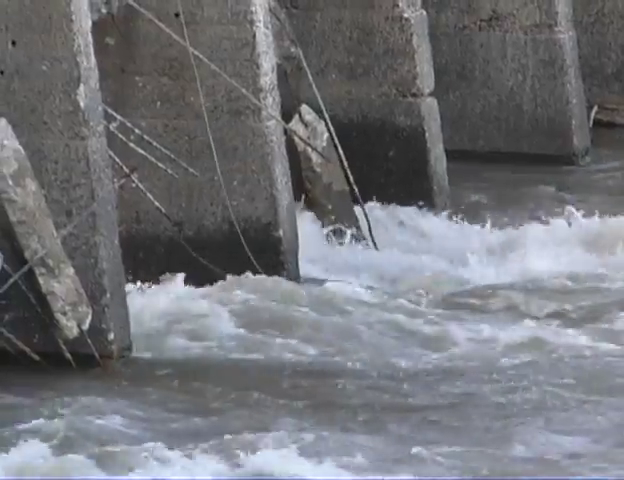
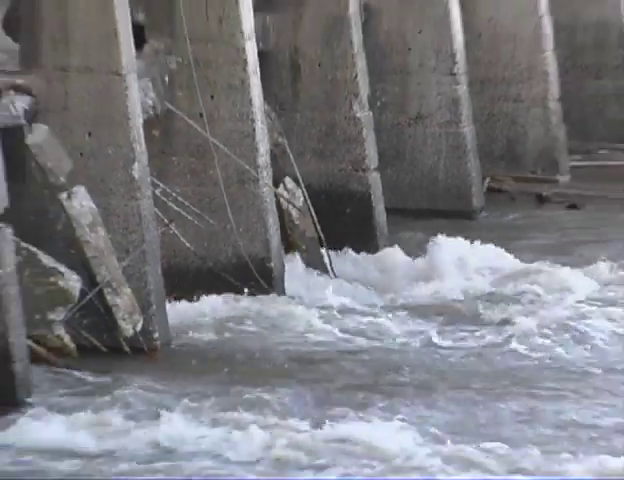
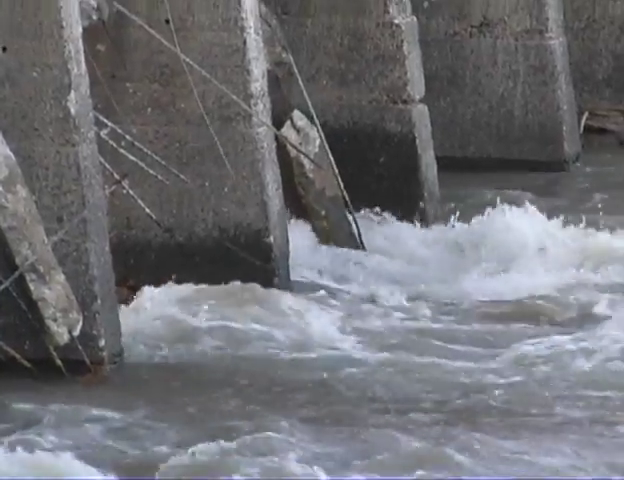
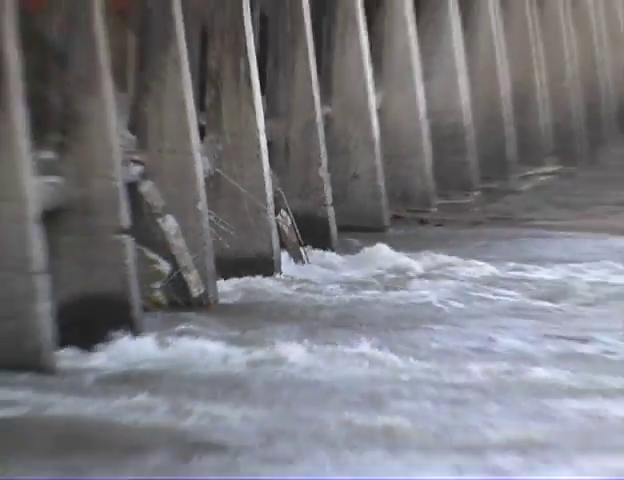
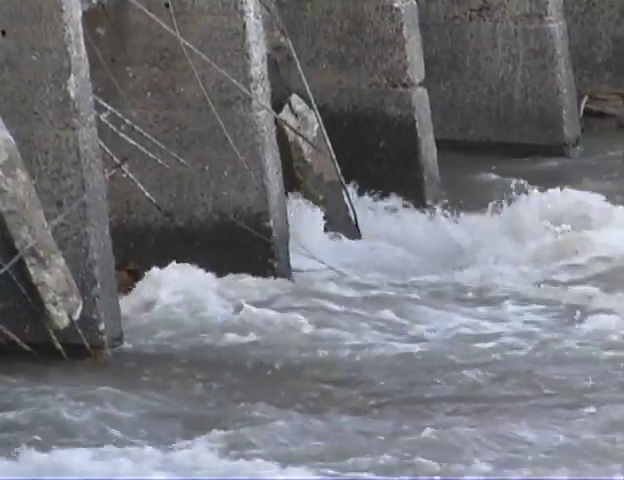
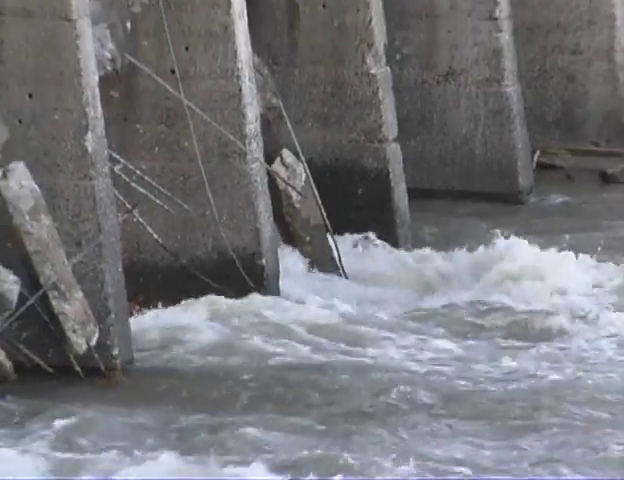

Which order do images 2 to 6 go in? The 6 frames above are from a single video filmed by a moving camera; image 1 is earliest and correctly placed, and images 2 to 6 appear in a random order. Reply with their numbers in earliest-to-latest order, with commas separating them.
5, 3, 6, 2, 4
